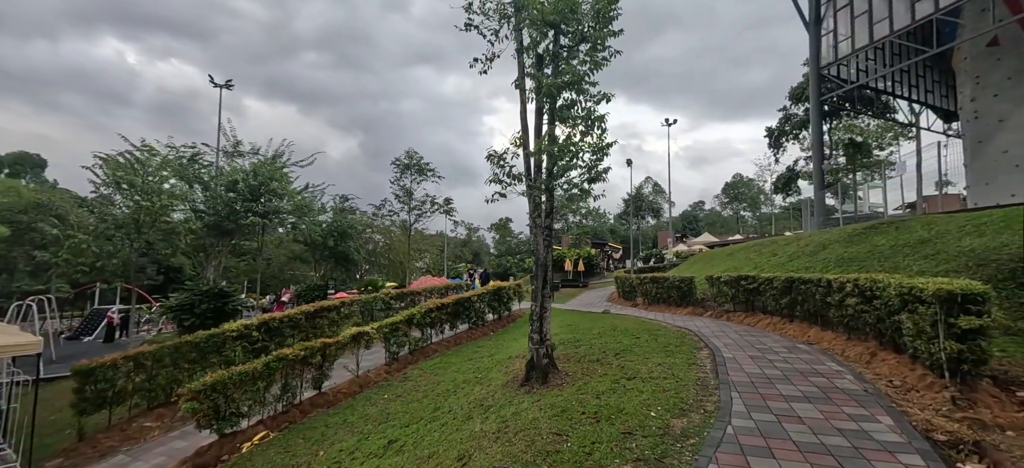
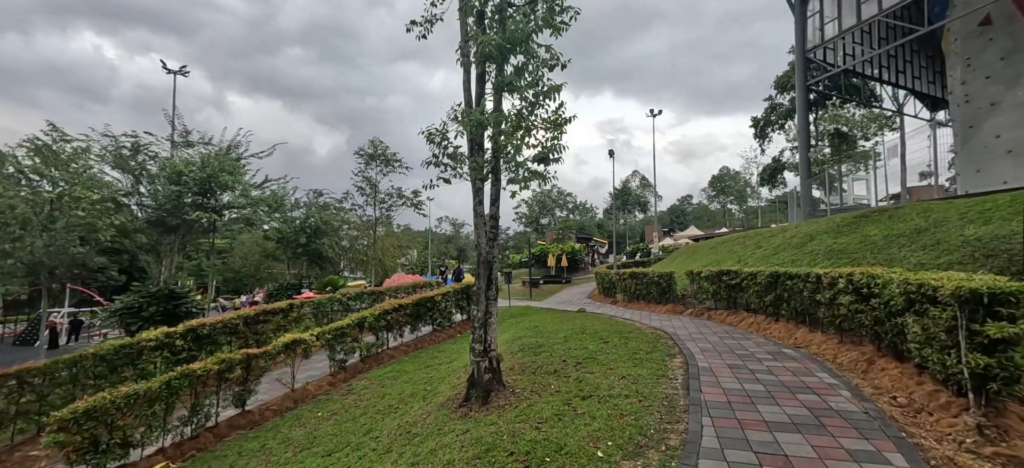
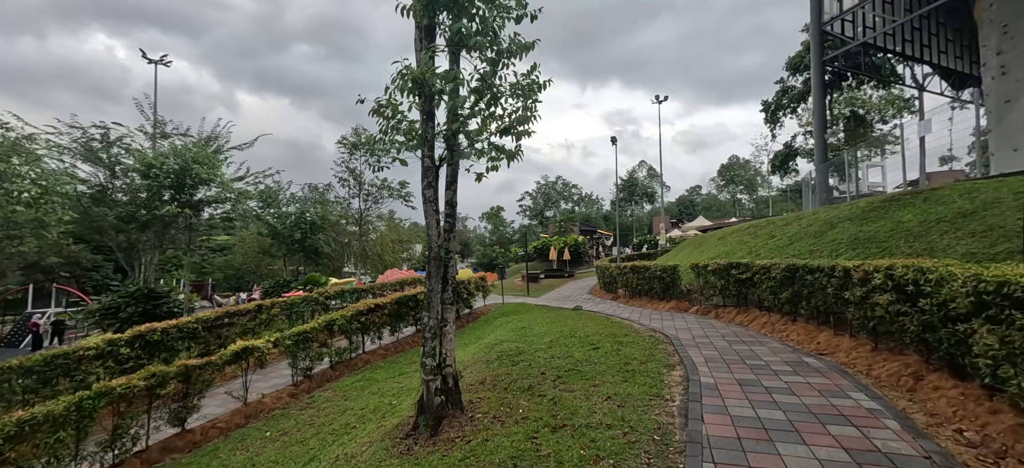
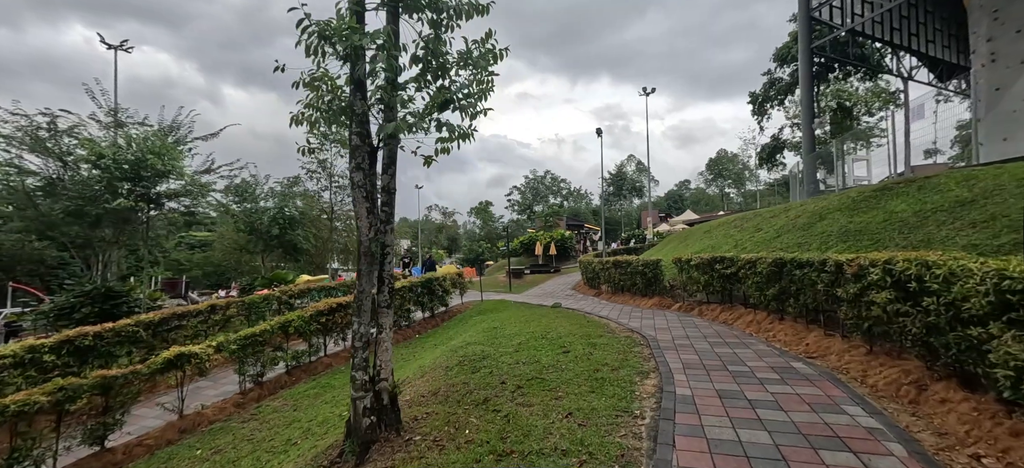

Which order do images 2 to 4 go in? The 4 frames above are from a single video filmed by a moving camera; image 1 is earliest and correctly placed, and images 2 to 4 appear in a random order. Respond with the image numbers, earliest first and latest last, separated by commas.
2, 3, 4
